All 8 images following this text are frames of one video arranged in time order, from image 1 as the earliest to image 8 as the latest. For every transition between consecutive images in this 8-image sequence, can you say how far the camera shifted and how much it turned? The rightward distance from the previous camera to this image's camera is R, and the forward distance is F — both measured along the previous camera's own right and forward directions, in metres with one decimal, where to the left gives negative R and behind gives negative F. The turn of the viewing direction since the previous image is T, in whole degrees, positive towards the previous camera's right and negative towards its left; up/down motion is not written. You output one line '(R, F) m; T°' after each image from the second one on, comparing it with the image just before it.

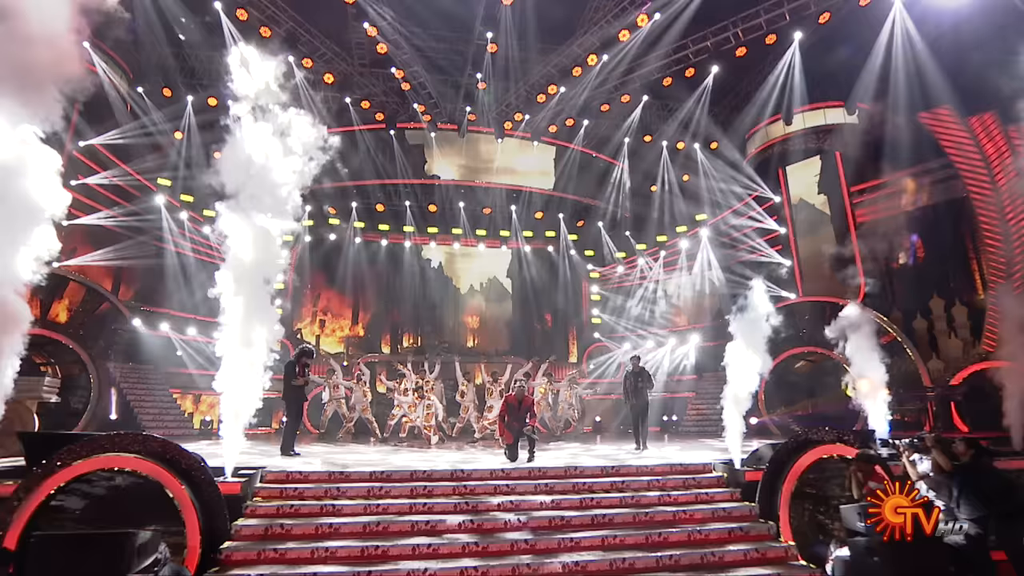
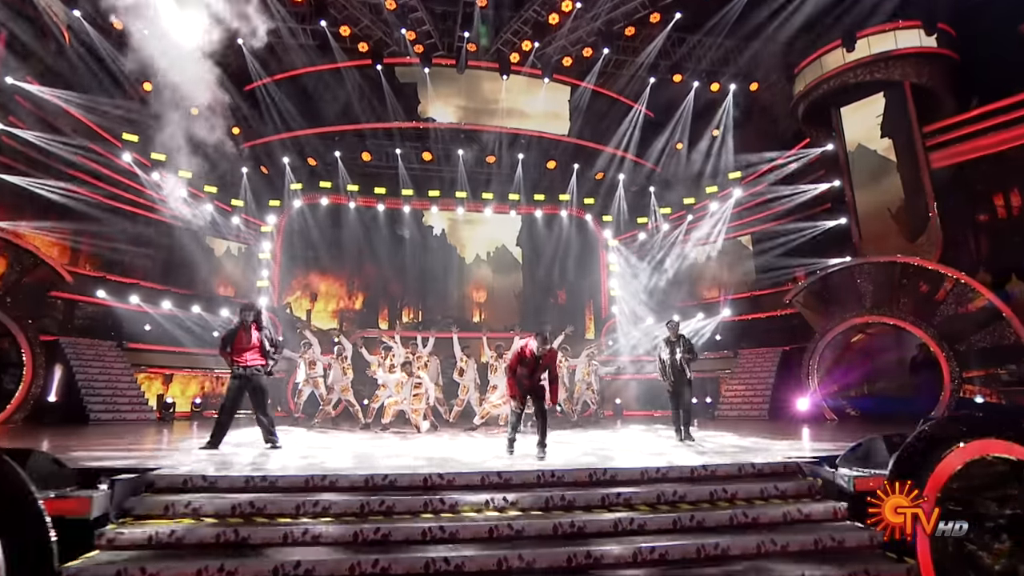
(+0.1, +1.9) m; -1°
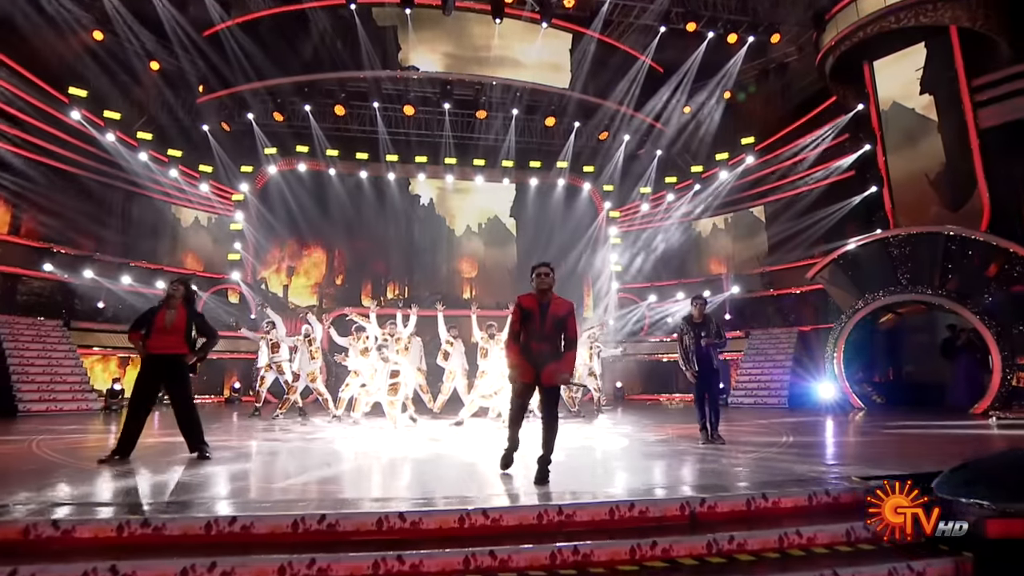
(0.0, +1.3) m; +1°
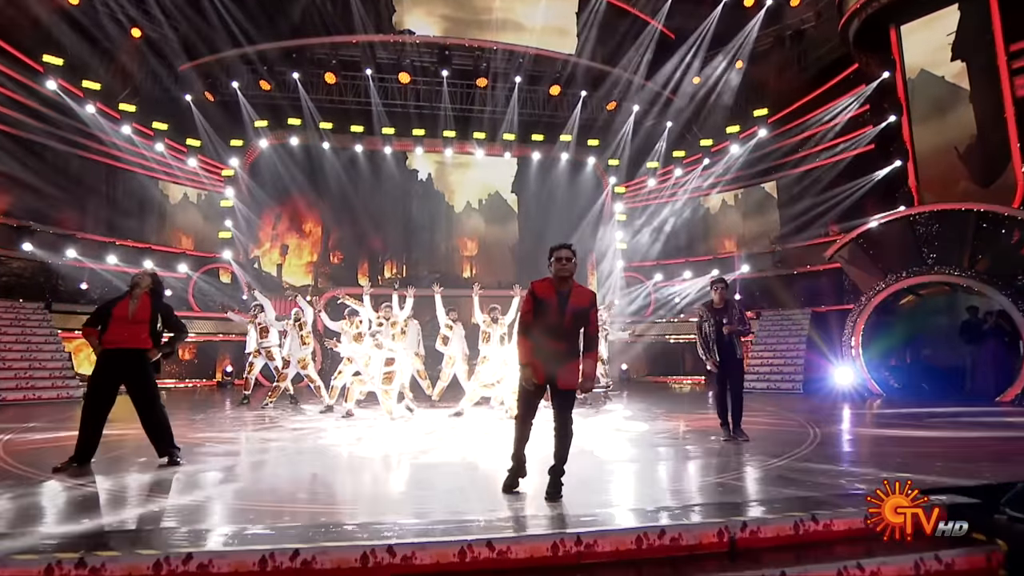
(0.0, +0.5) m; 0°
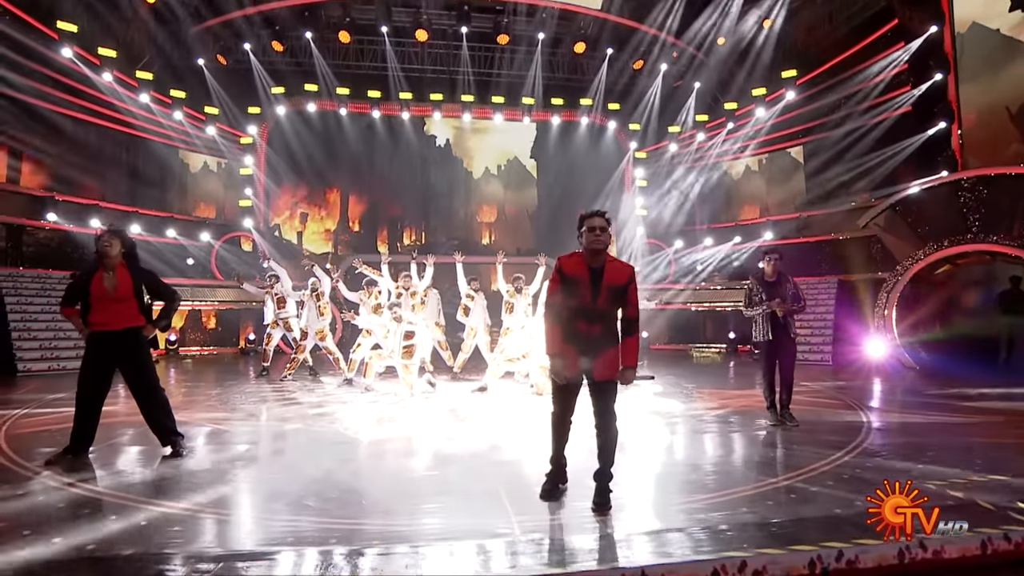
(0.0, +0.2) m; -2°
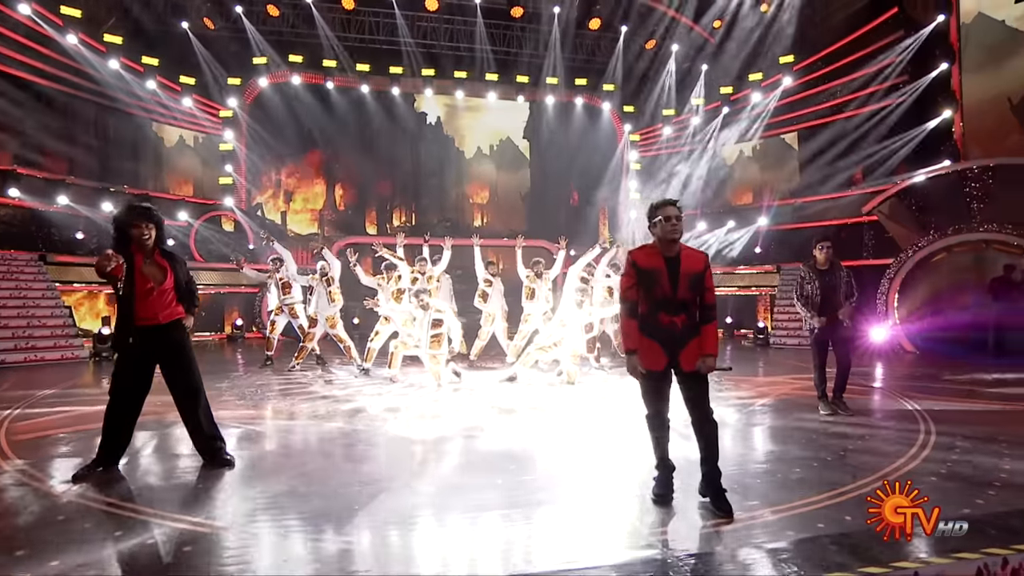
(-0.9, +0.3) m; +4°
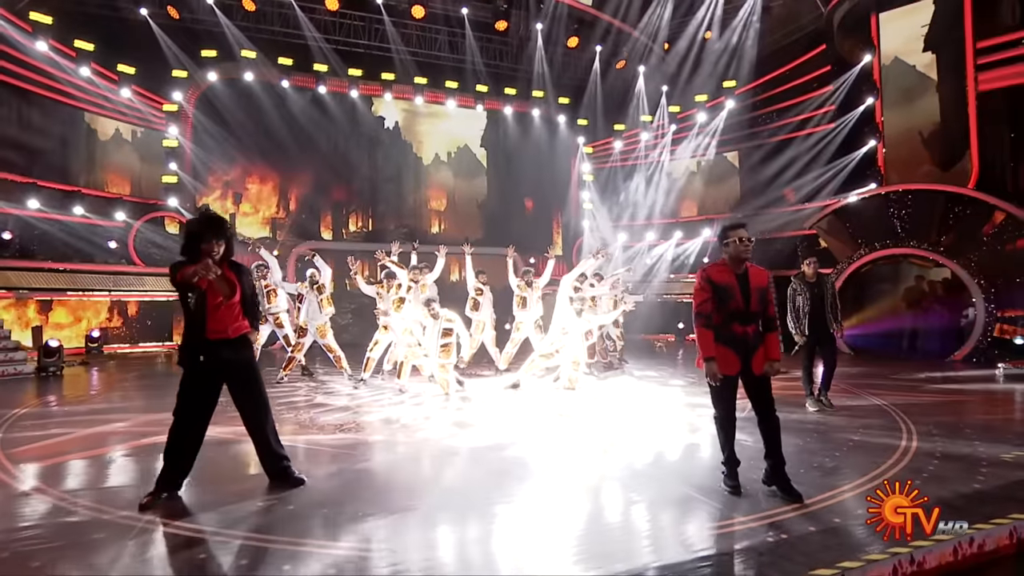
(-1.2, -0.1) m; +9°
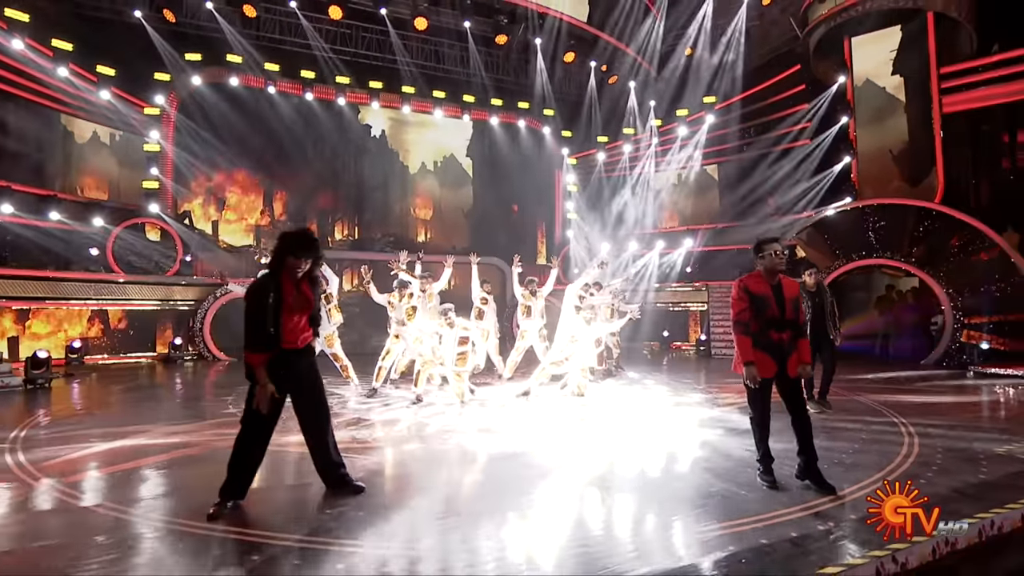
(-0.7, -0.1) m; +4°
